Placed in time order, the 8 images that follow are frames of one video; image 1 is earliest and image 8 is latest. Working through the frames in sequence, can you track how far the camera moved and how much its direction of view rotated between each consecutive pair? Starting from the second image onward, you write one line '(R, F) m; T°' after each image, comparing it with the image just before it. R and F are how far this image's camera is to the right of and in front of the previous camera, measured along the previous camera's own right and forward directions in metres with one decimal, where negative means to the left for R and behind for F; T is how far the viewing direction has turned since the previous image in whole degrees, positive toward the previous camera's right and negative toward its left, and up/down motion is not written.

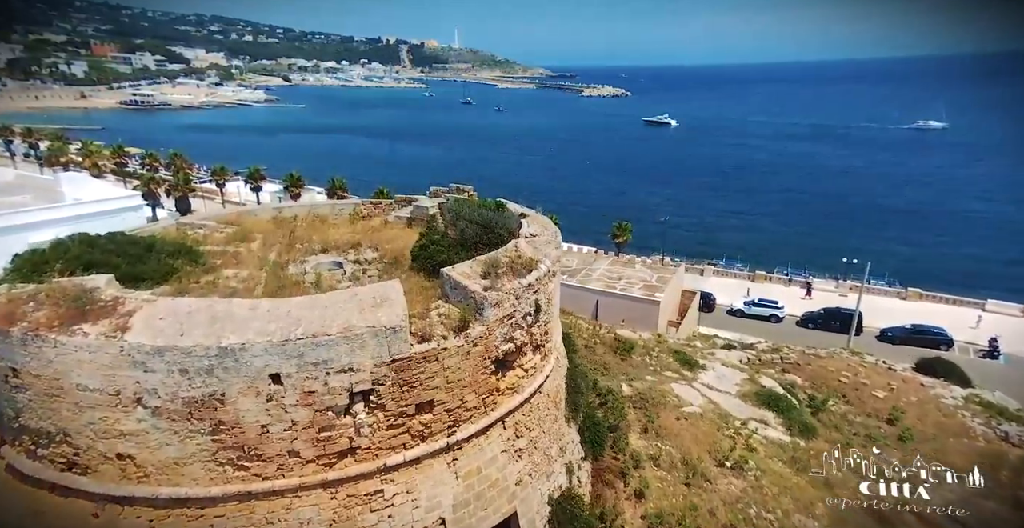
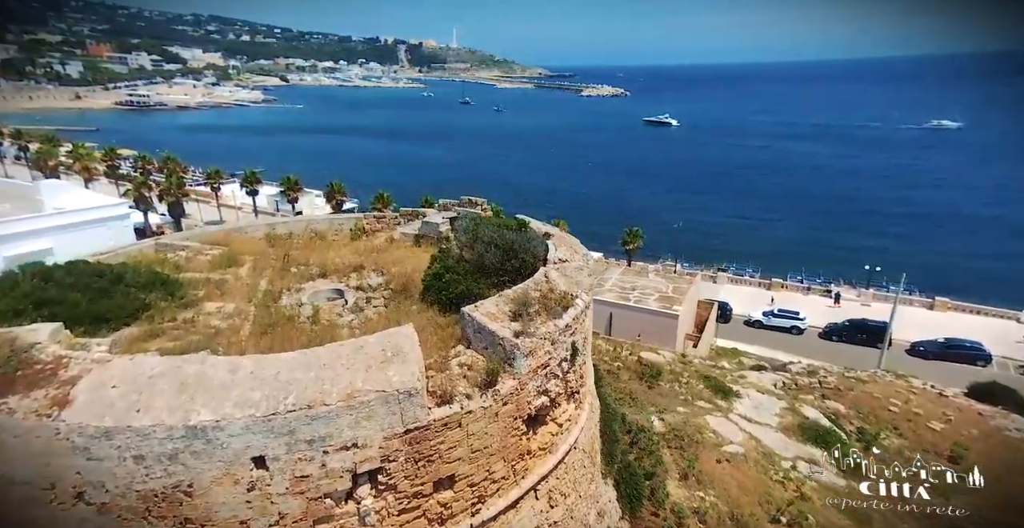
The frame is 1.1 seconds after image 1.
(-0.4, +1.2) m; 0°
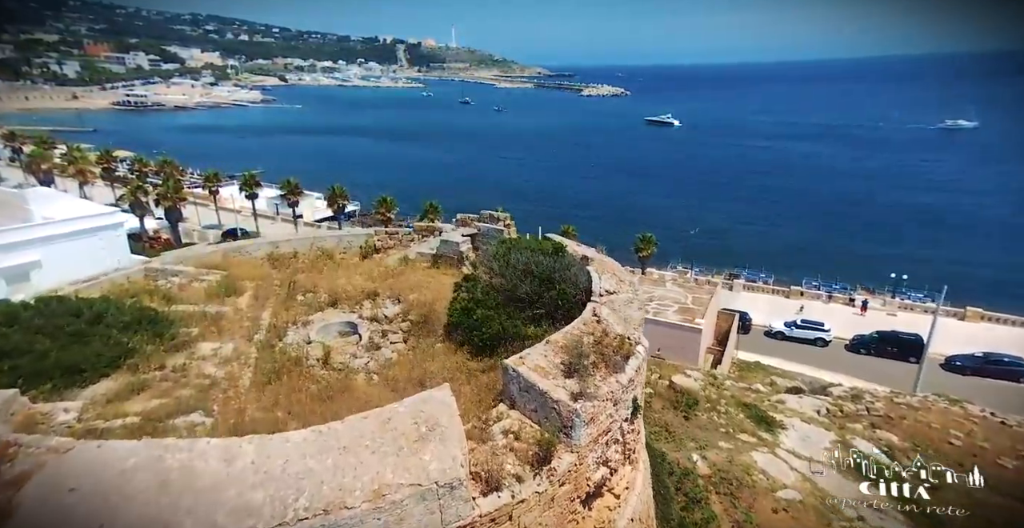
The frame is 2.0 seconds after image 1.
(-0.5, +1.0) m; 0°
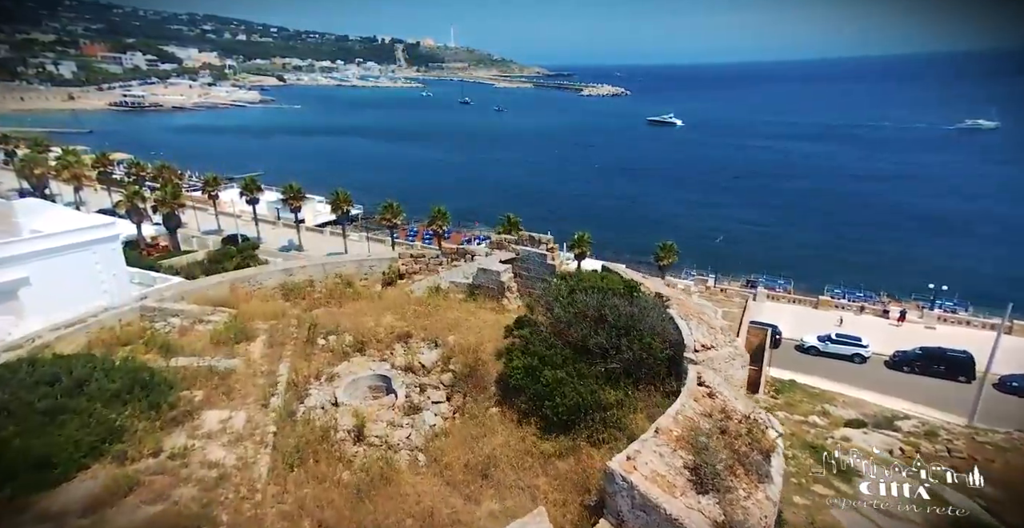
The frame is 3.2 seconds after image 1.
(-0.7, +1.2) m; 0°
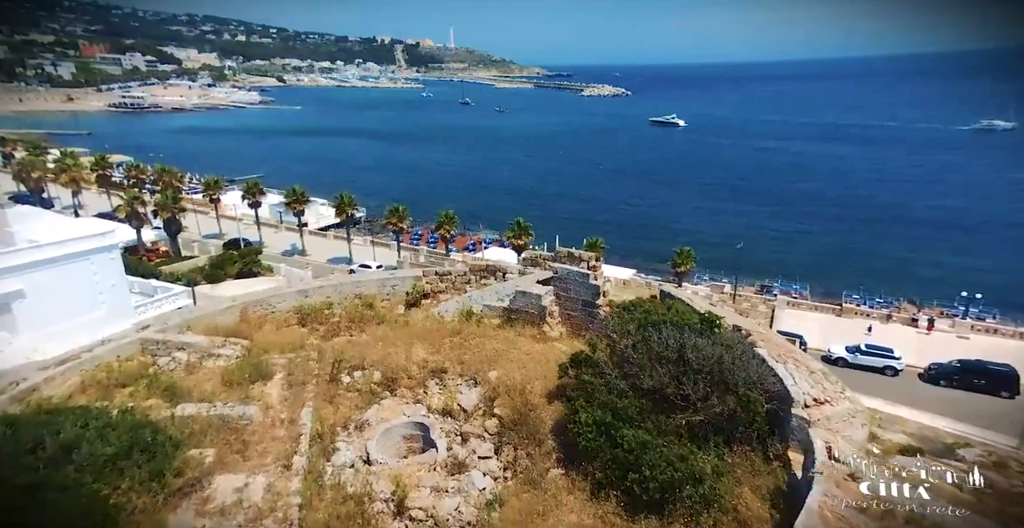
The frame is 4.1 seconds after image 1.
(-0.6, +0.8) m; 0°
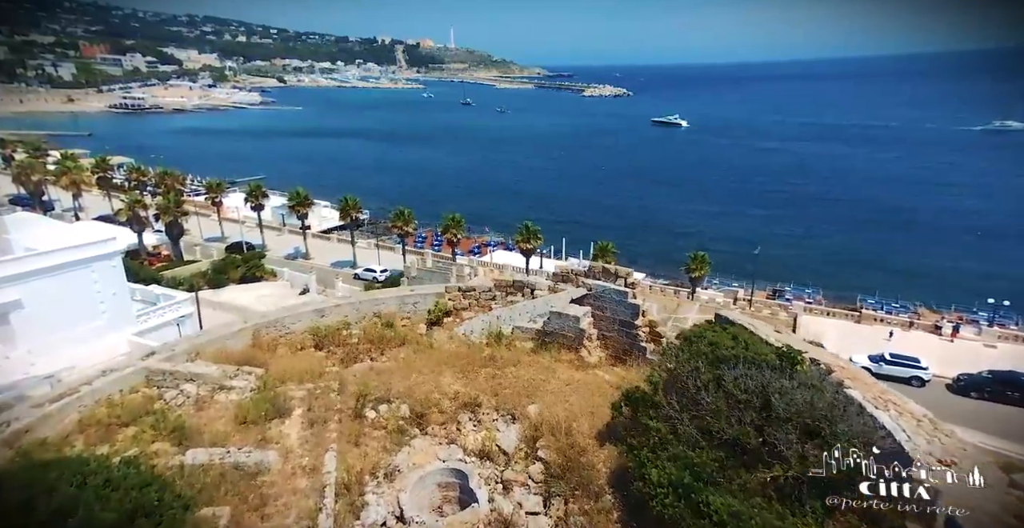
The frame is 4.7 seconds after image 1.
(-0.4, +0.6) m; 0°
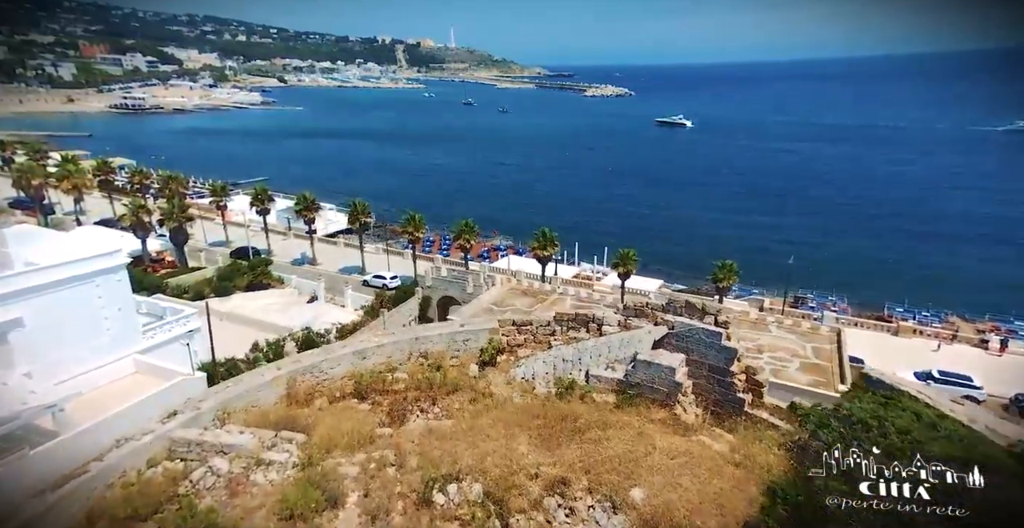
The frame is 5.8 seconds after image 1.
(-0.8, +1.0) m; 0°
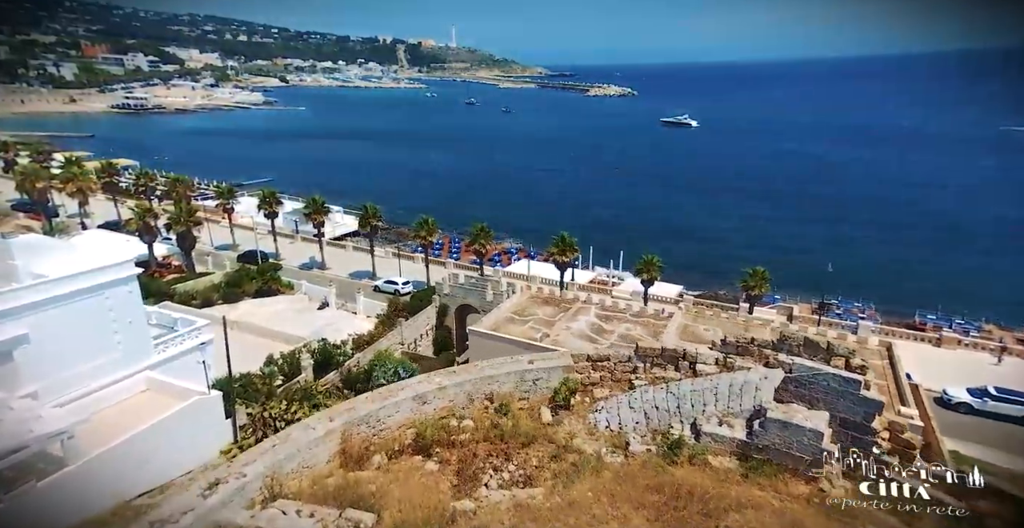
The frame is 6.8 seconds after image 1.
(-0.9, +1.0) m; 0°
